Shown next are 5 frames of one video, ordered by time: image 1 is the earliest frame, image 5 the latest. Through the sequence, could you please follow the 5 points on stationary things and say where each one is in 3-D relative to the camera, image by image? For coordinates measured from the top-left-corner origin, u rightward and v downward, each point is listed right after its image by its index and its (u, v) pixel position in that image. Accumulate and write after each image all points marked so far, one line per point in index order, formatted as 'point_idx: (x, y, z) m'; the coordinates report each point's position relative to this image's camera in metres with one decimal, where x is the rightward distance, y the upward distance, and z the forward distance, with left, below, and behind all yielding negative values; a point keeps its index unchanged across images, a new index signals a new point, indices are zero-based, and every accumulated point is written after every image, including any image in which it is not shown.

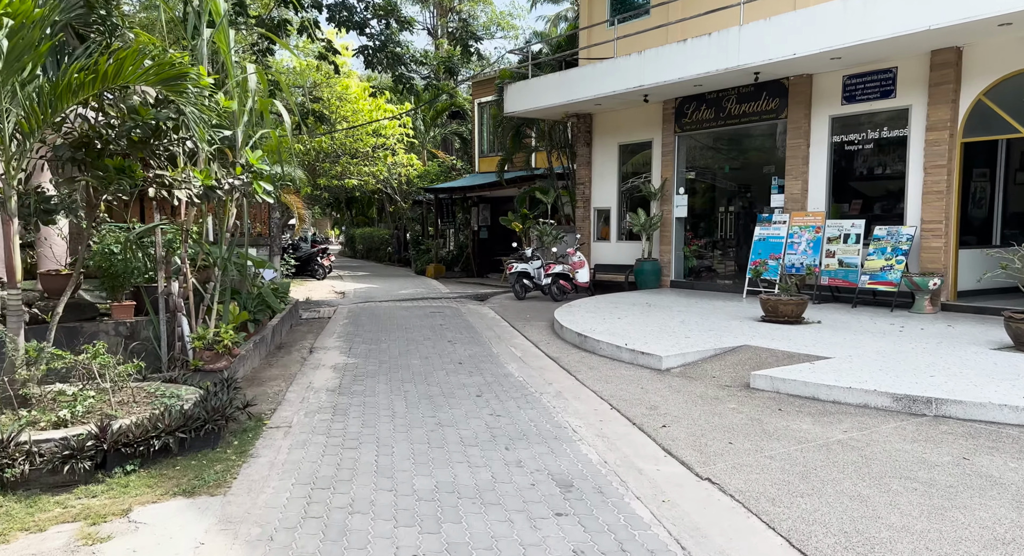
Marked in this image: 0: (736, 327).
0: (+2.8, -0.6, +7.9) m
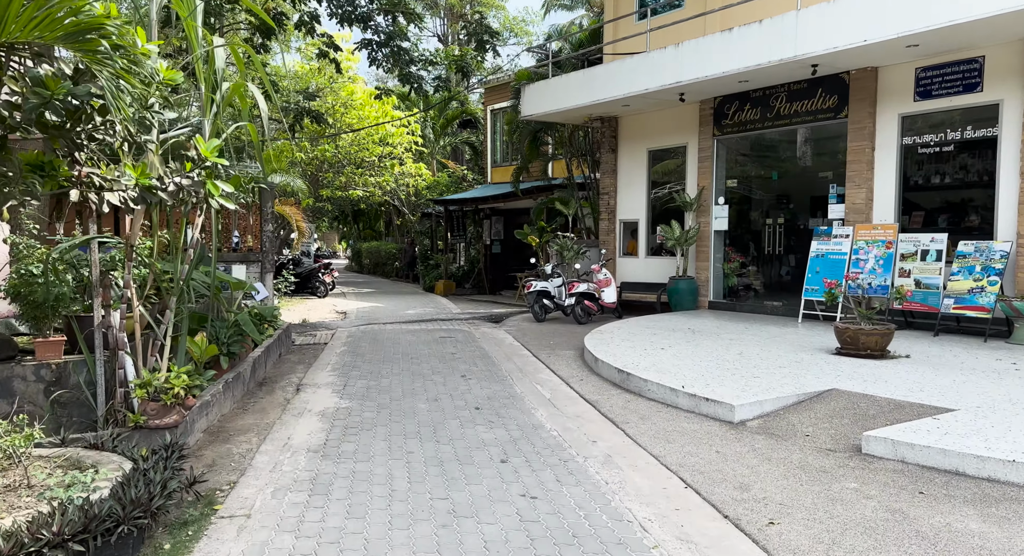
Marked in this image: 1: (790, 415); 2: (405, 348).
0: (+3.0, -0.9, +6.6) m
1: (+2.2, -1.1, +5.1) m
2: (-1.5, -1.0, +9.0) m
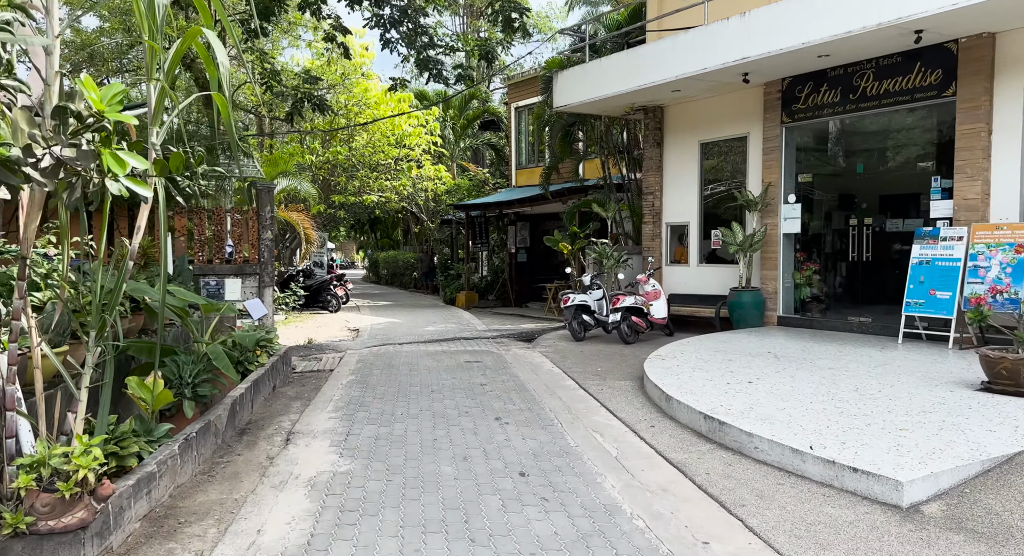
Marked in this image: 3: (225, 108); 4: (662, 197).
0: (+3.4, -1.0, +4.9) m
1: (+2.6, -1.2, +3.5) m
2: (-1.0, -1.2, +7.5) m
3: (-1.6, +1.0, +3.6) m
4: (+2.7, +1.5, +11.5) m
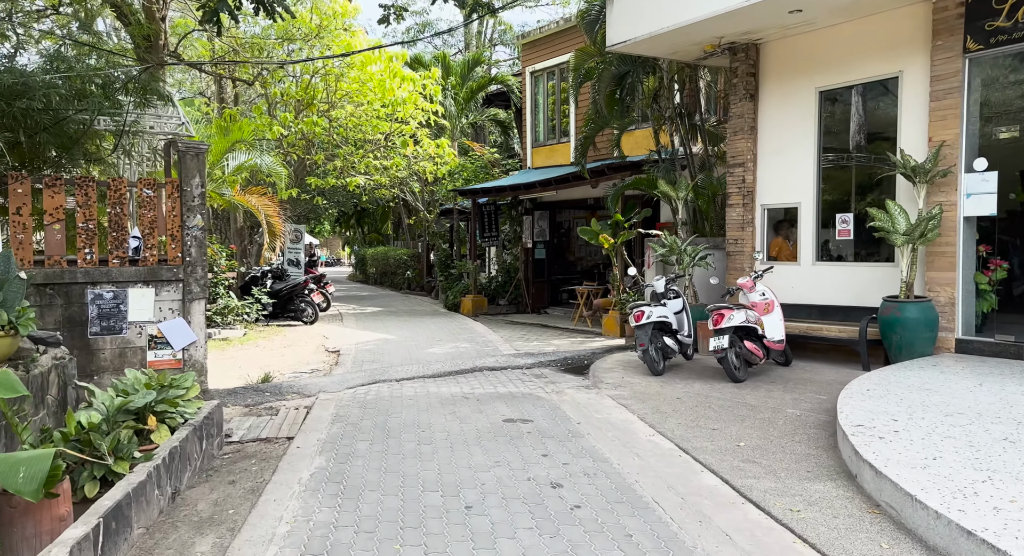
0: (+4.1, -1.1, +1.8) m
1: (+3.2, -1.3, +0.4) m
2: (-0.4, -1.3, +4.3) m
3: (-1.0, +0.8, +0.4) m
4: (+3.2, +1.4, +8.4) m
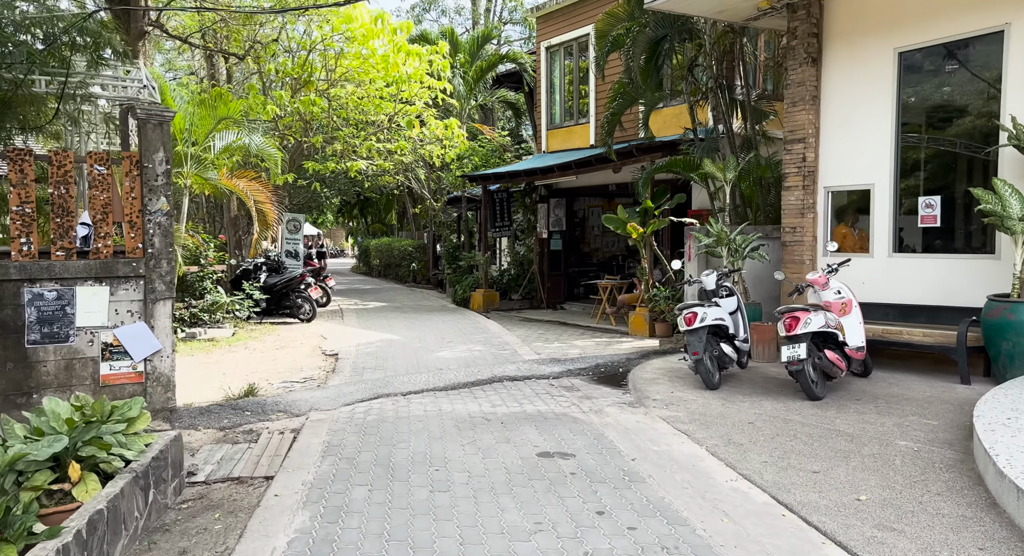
0: (+4.3, -1.1, +0.7) m
1: (+3.4, -1.3, -0.7) m
2: (-0.2, -1.3, +3.2) m
3: (-0.8, +0.8, -0.7) m
4: (+3.4, +1.5, +7.2) m
